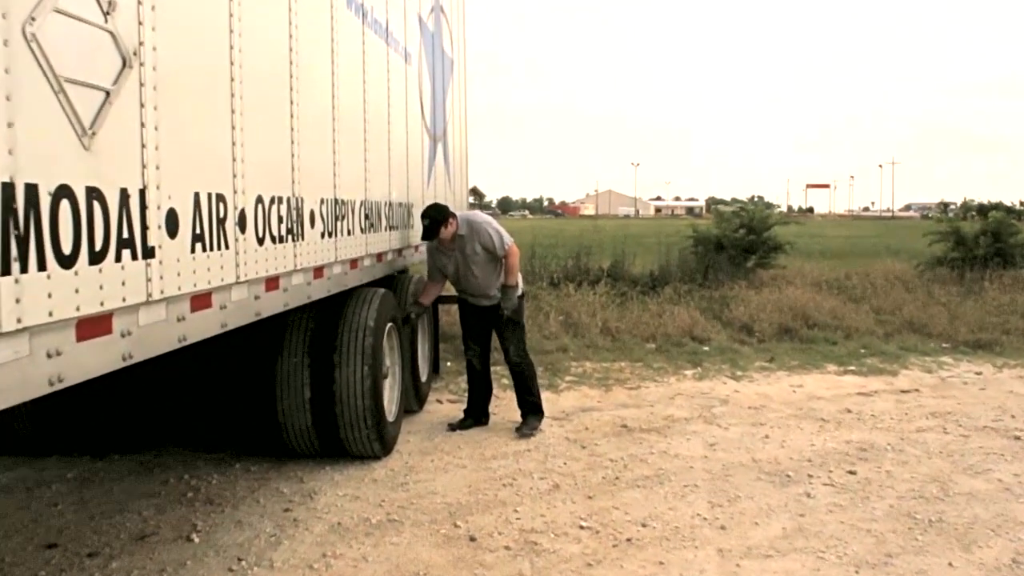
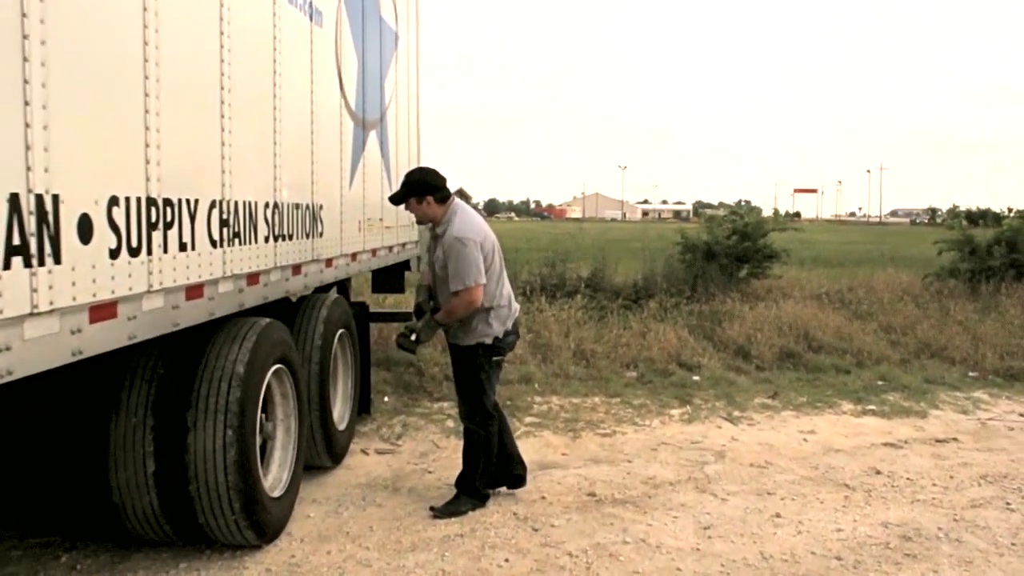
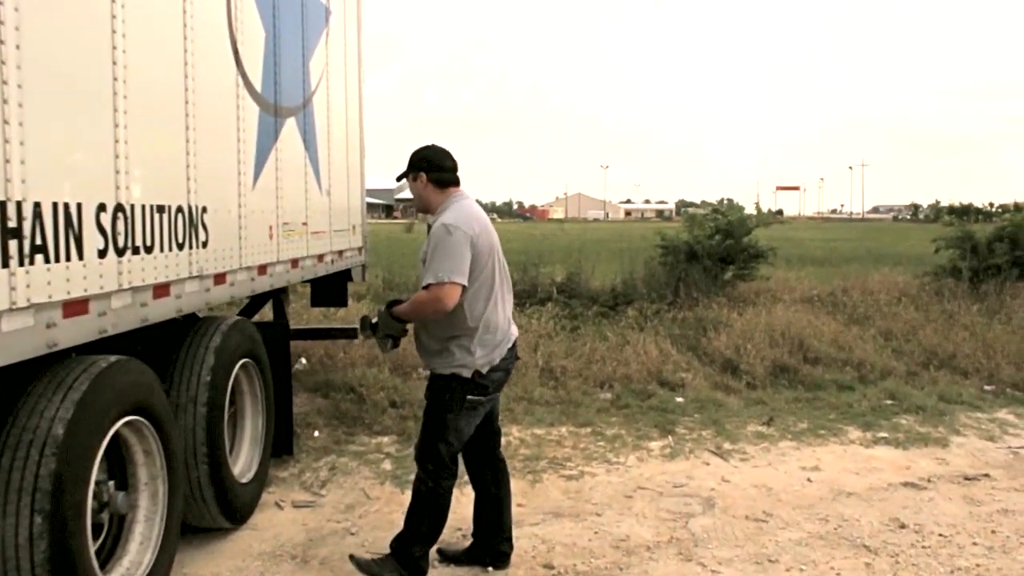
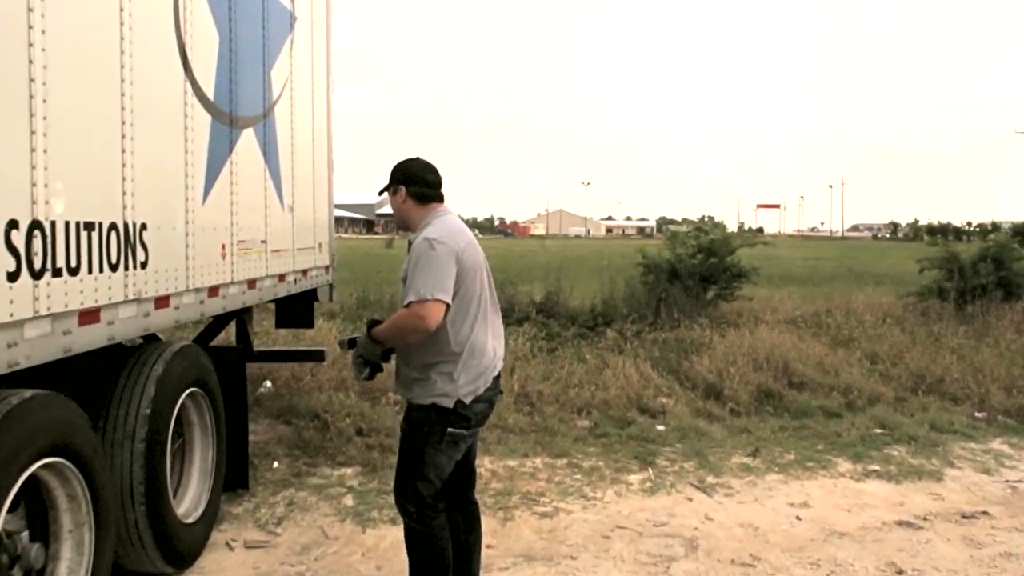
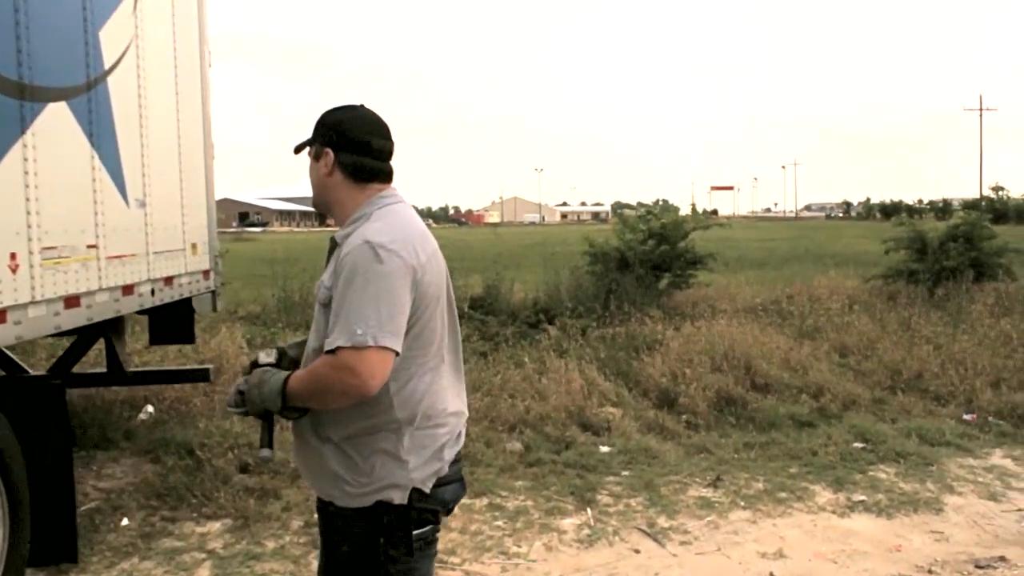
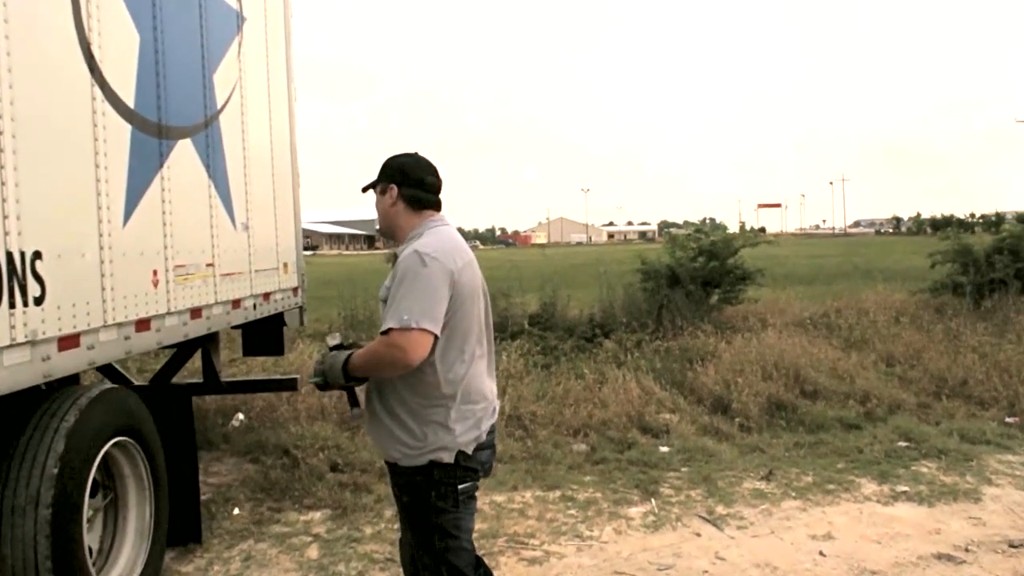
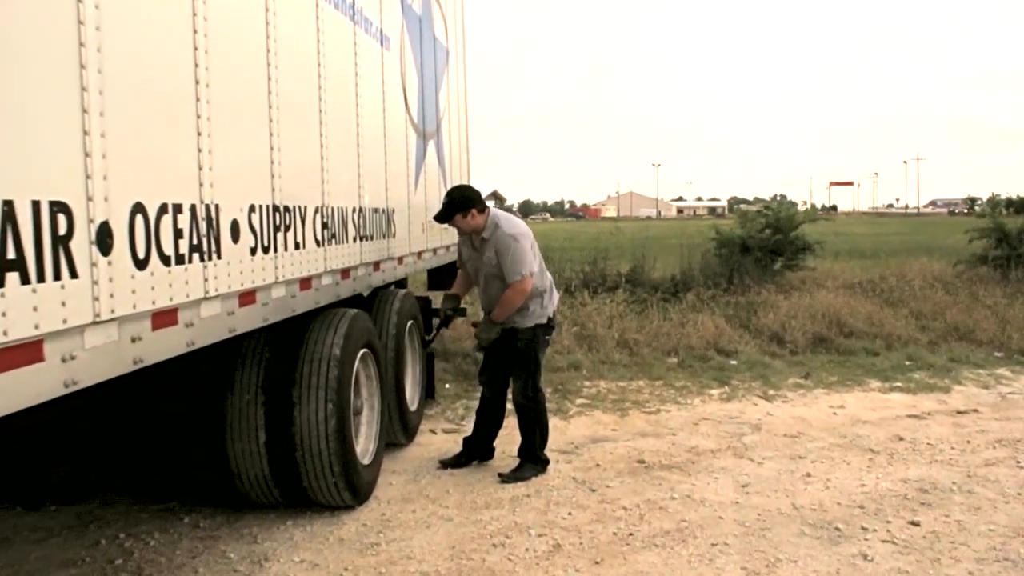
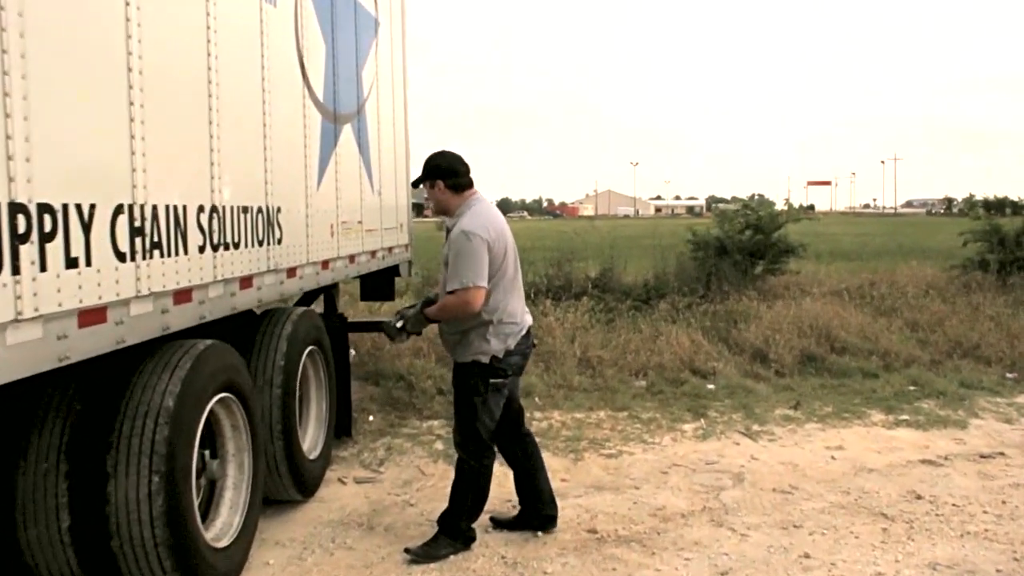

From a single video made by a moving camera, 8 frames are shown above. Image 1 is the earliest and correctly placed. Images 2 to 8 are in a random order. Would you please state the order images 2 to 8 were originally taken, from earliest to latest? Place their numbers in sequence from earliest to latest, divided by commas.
7, 2, 8, 3, 4, 6, 5
